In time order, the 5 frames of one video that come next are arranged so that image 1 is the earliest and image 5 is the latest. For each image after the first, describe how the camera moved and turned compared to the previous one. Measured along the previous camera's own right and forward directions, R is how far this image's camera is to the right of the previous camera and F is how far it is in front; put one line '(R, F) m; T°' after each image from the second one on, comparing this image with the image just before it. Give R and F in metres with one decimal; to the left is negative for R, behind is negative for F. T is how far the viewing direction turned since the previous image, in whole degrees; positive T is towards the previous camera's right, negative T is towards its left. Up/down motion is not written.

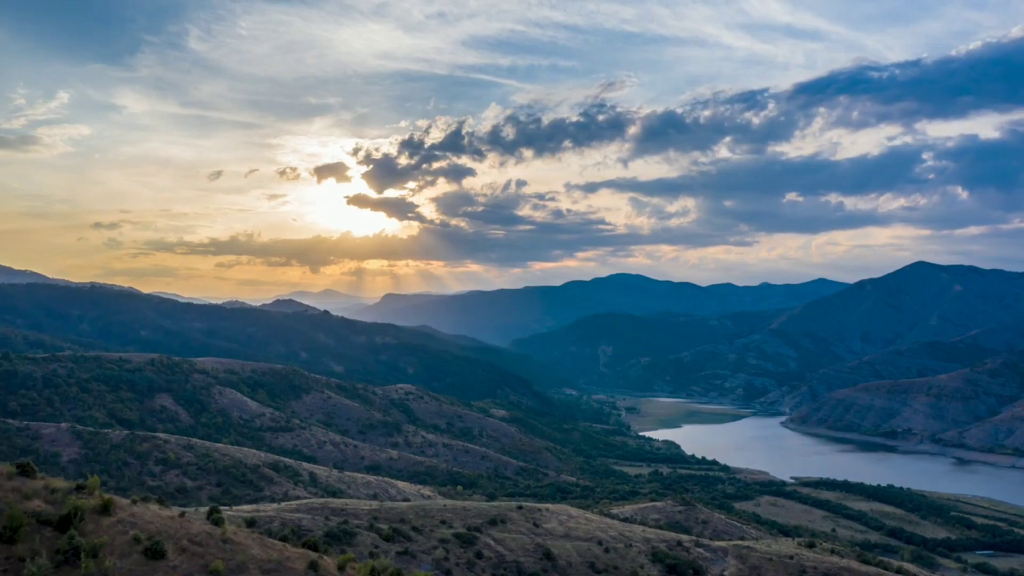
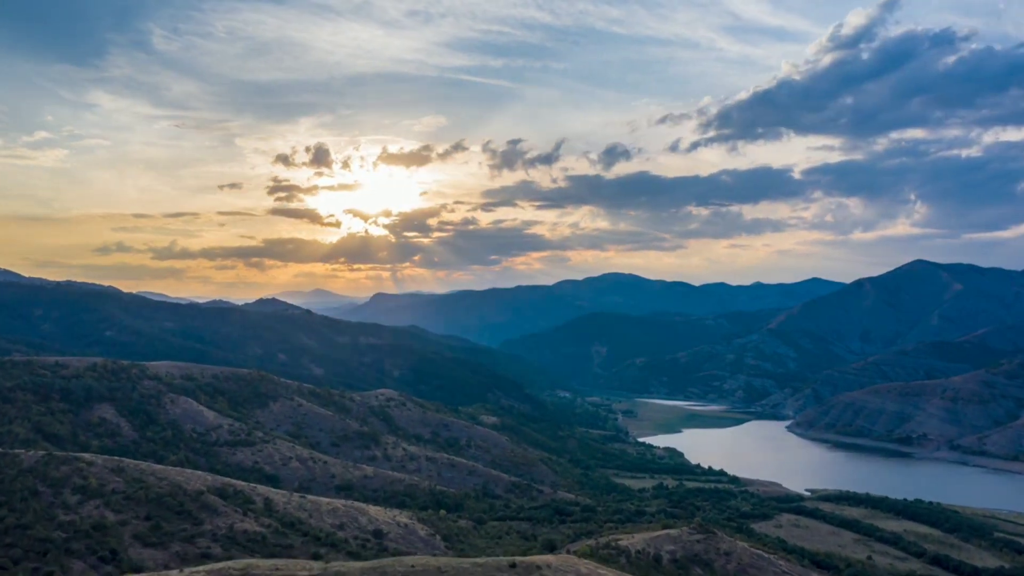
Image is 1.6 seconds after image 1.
(0.0, +7.2) m; +1°
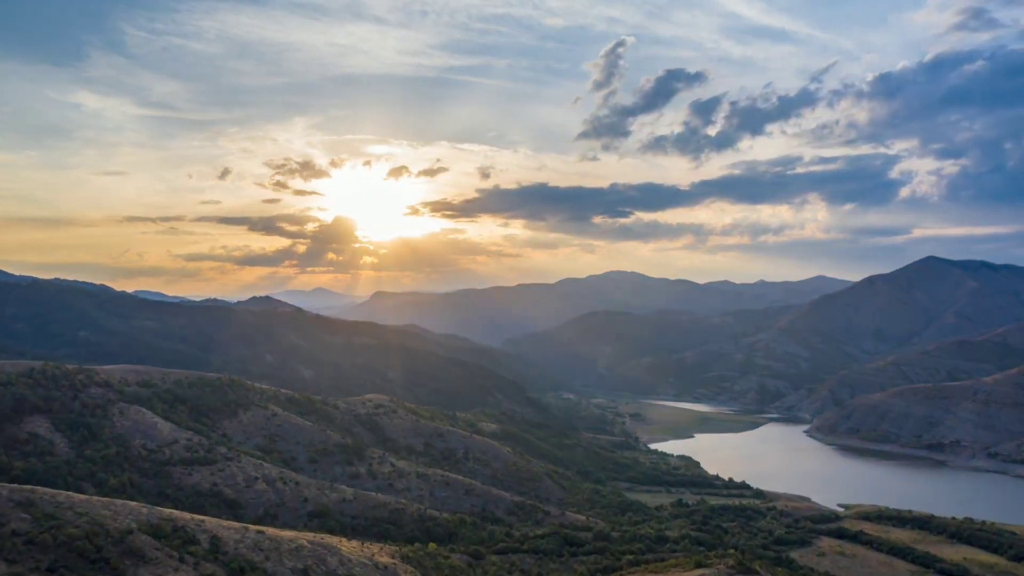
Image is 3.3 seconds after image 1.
(0.0, +7.5) m; 0°
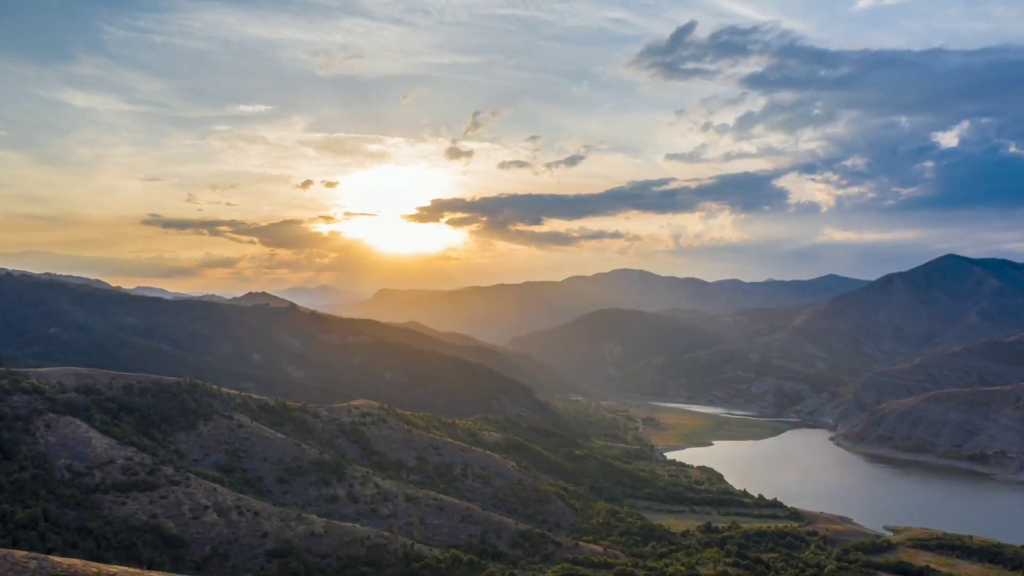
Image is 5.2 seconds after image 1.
(0.0, +8.2) m; 0°
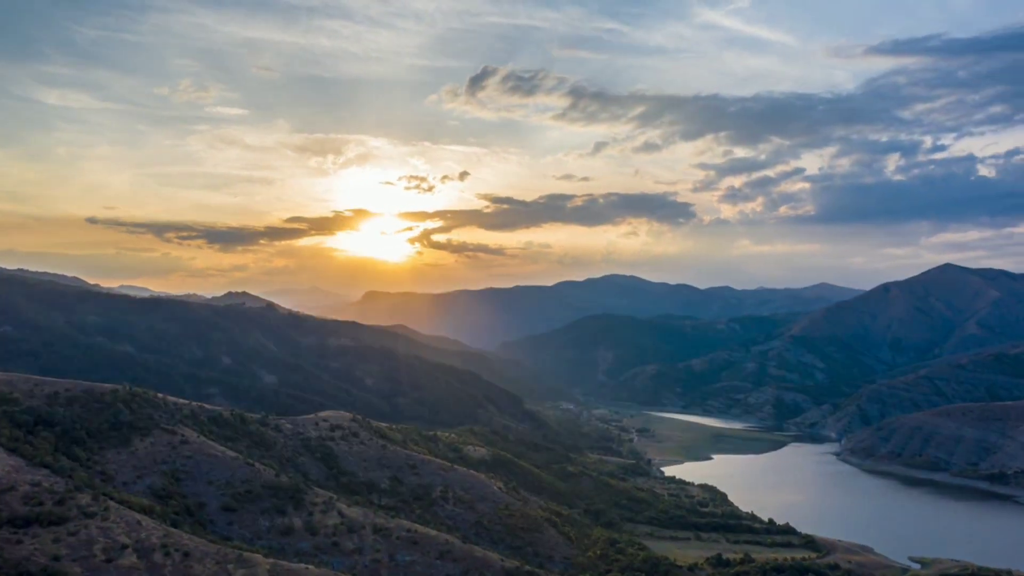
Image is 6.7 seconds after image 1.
(+0.1, +6.5) m; +1°
